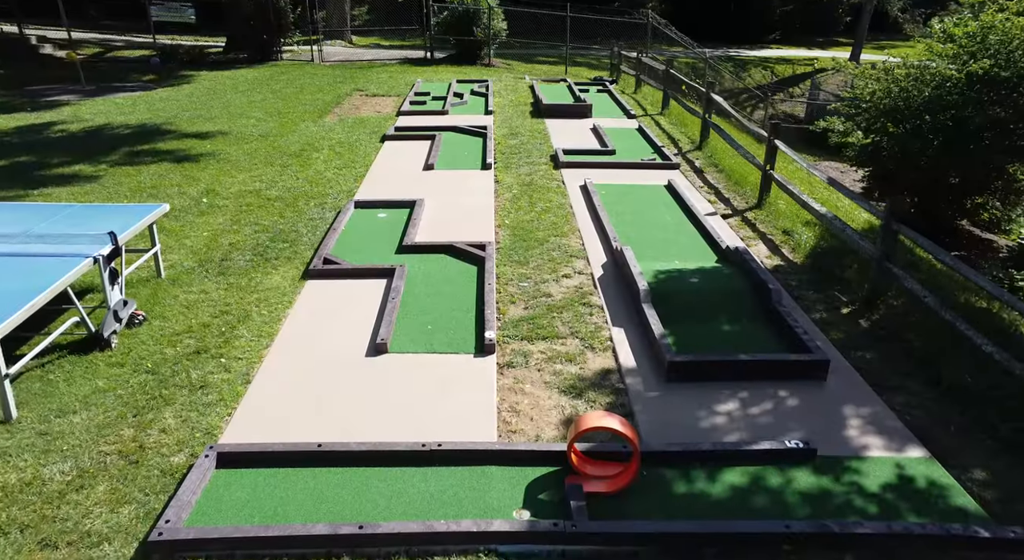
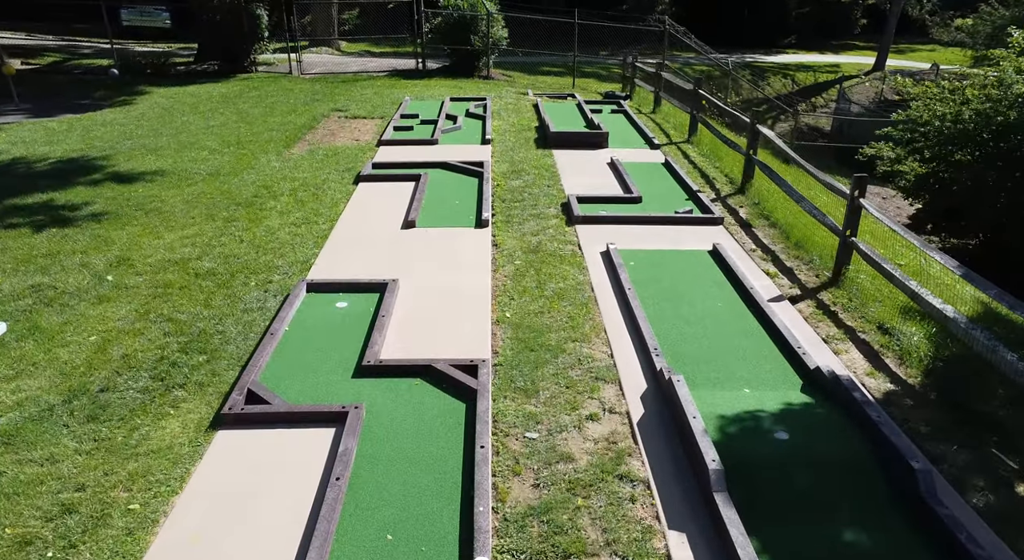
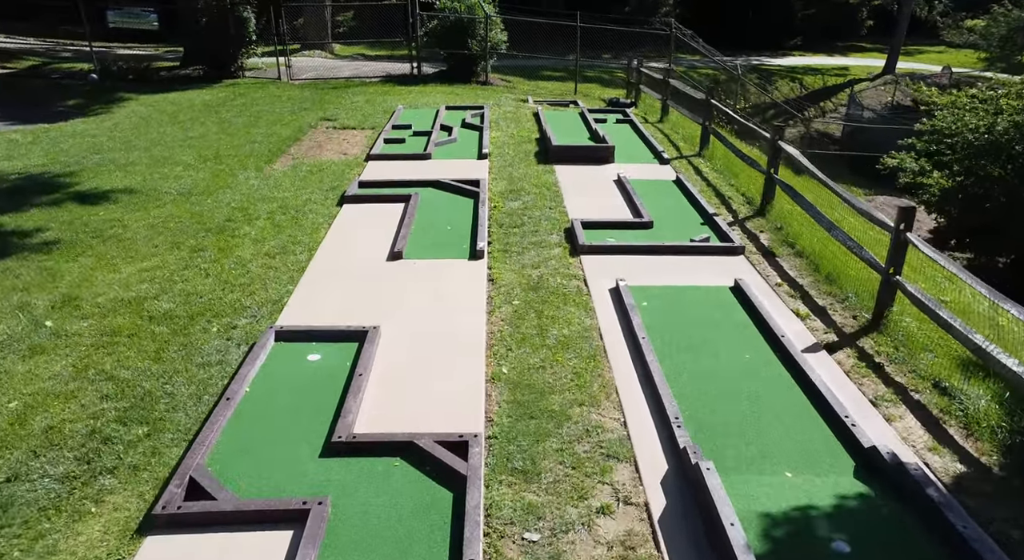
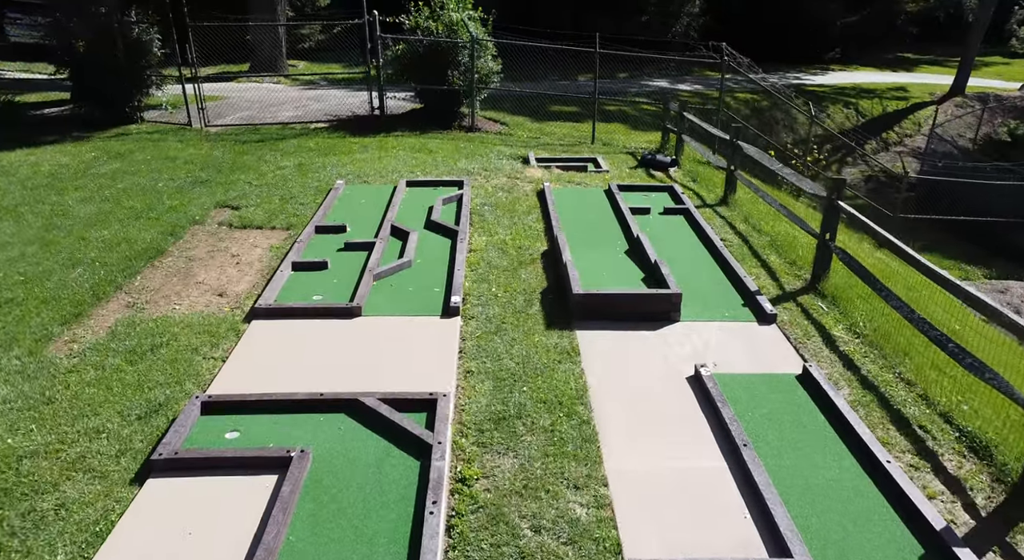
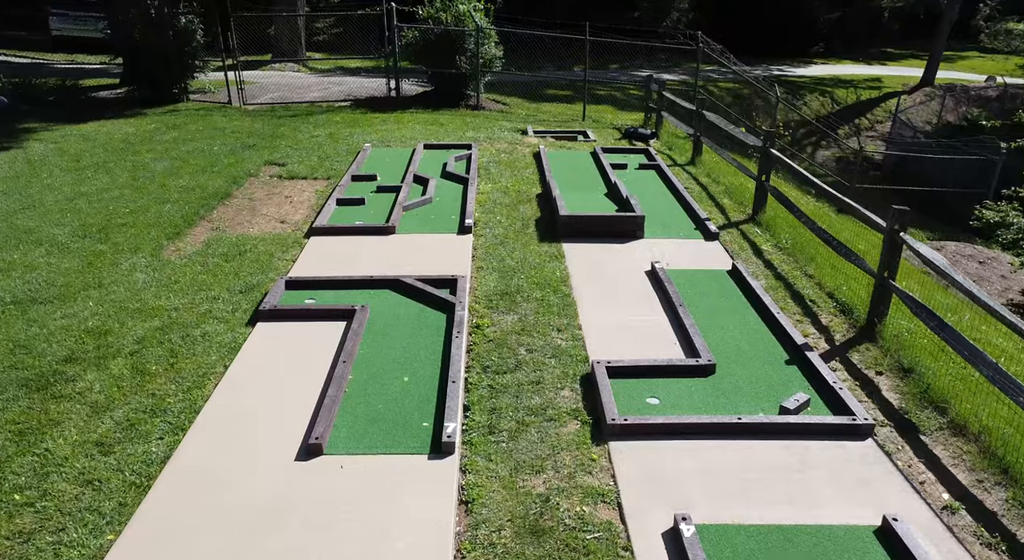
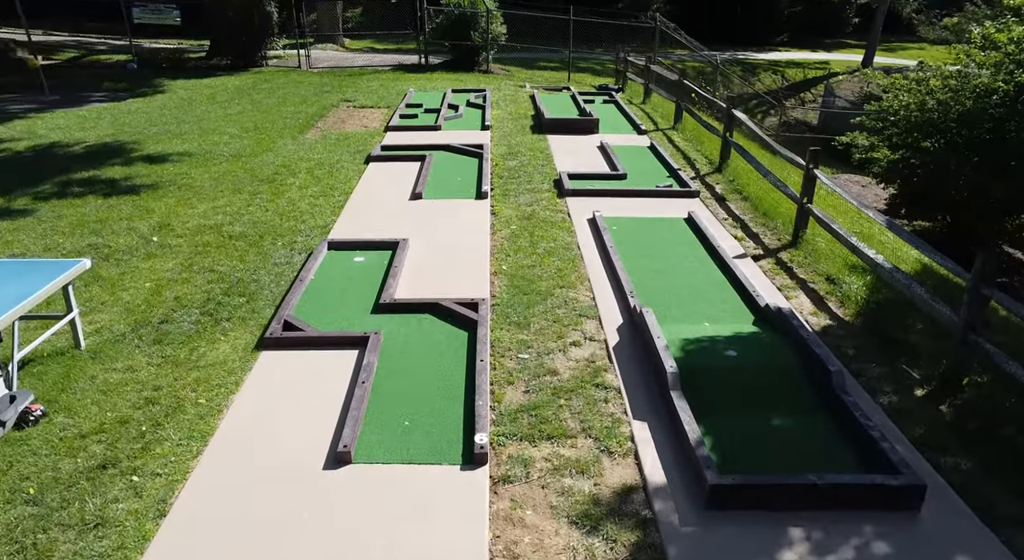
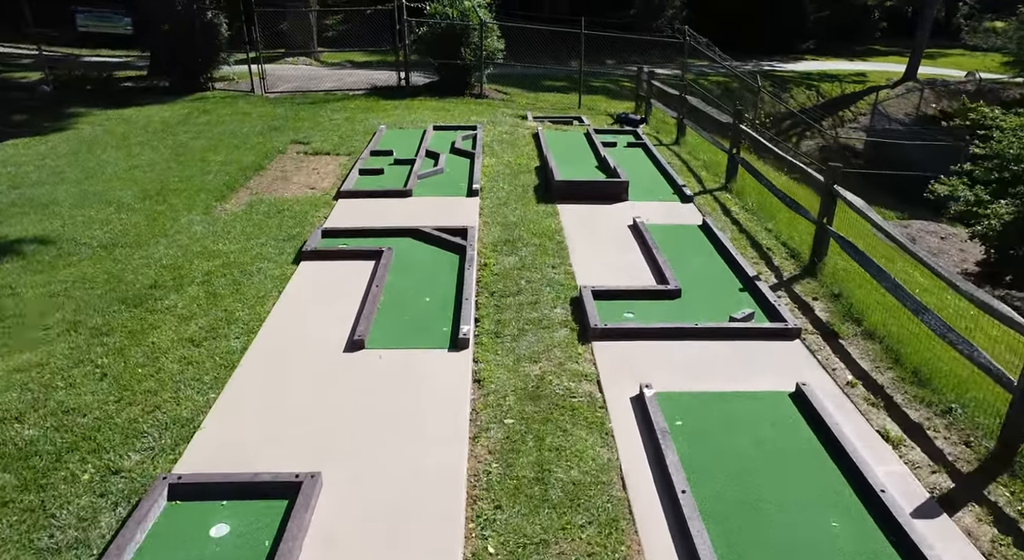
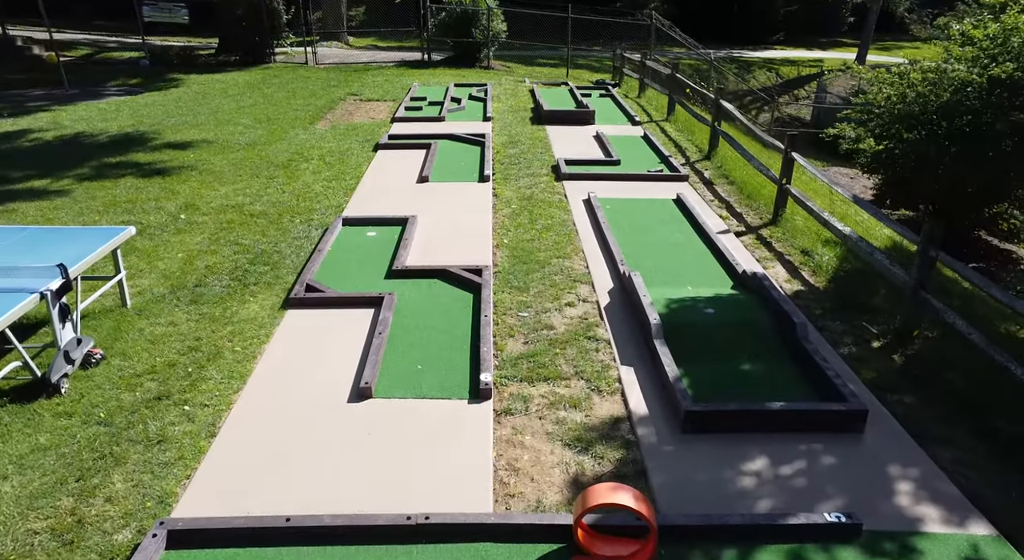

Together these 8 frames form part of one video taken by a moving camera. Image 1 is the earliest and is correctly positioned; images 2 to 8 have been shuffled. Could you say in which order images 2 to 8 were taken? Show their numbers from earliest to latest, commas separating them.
8, 6, 2, 3, 7, 5, 4
